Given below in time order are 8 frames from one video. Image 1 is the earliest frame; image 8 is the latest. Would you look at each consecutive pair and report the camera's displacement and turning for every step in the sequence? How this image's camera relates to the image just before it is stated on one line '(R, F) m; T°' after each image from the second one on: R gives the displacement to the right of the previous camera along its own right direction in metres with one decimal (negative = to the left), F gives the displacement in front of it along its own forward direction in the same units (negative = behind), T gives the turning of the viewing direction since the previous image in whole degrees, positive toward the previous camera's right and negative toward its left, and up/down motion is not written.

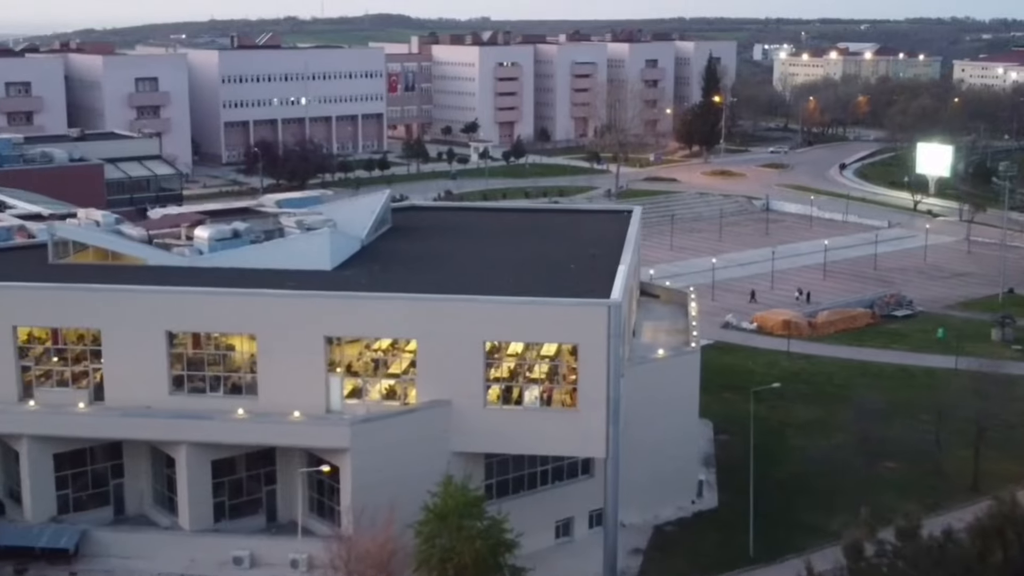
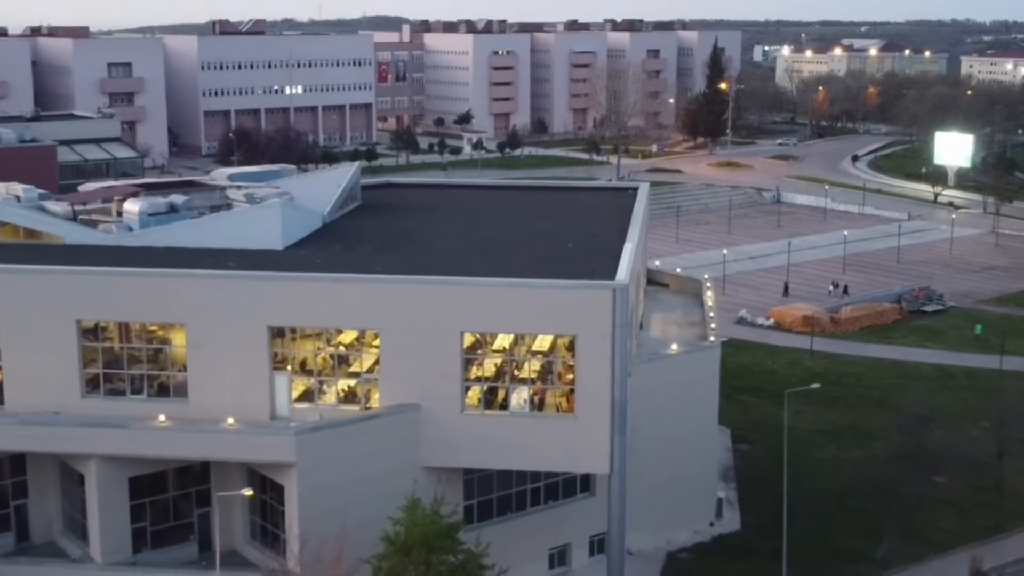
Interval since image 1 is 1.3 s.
(+0.2, +4.5) m; 0°
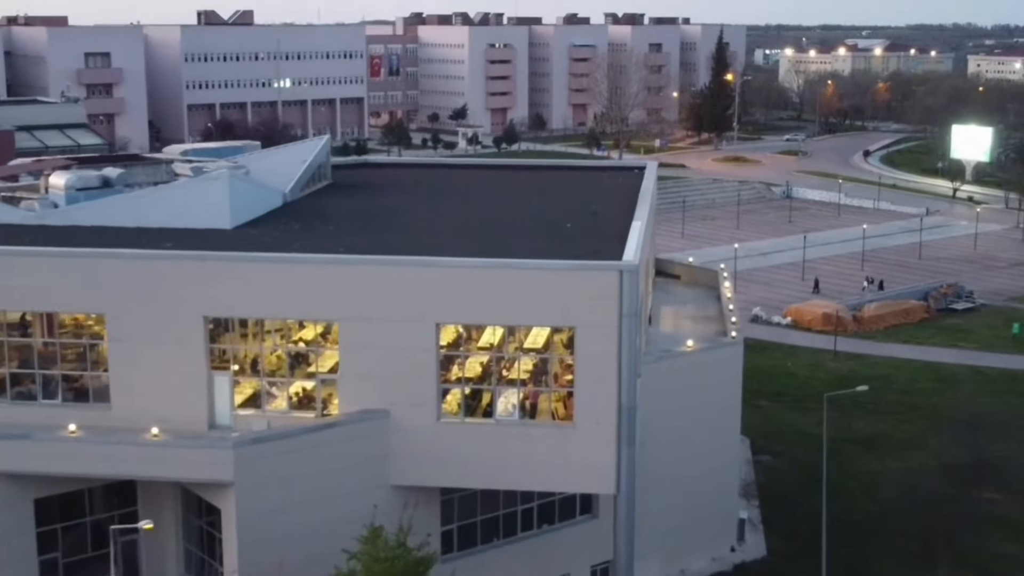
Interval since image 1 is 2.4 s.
(+0.2, +3.5) m; 0°
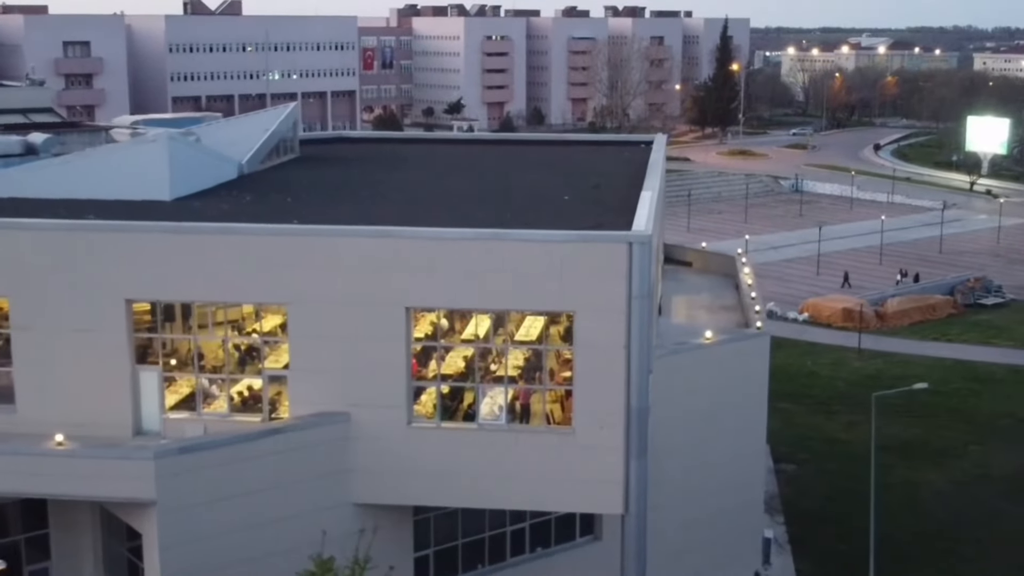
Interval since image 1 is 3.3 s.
(+0.1, +3.0) m; 0°
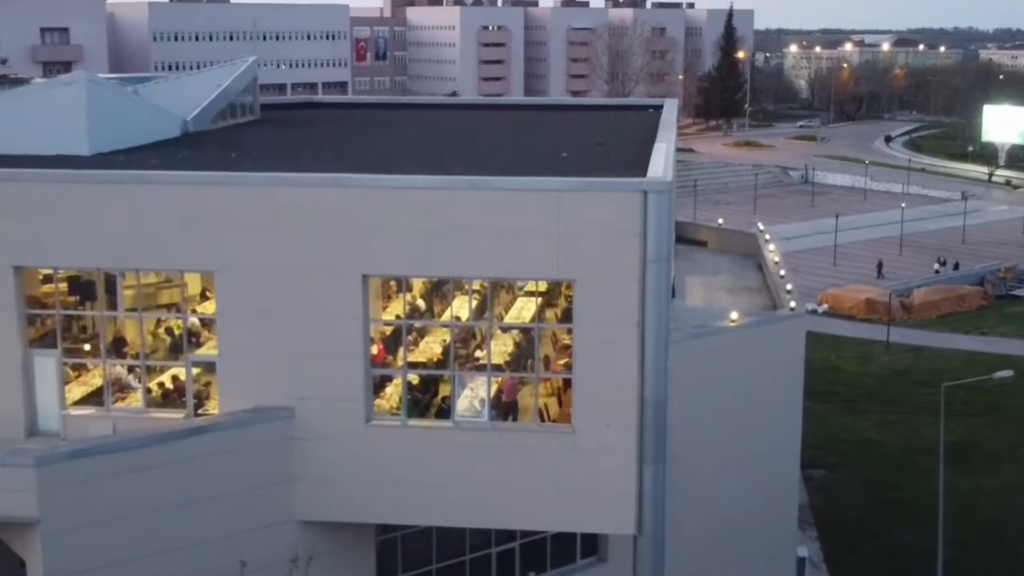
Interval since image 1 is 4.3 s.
(+0.1, +2.9) m; 0°
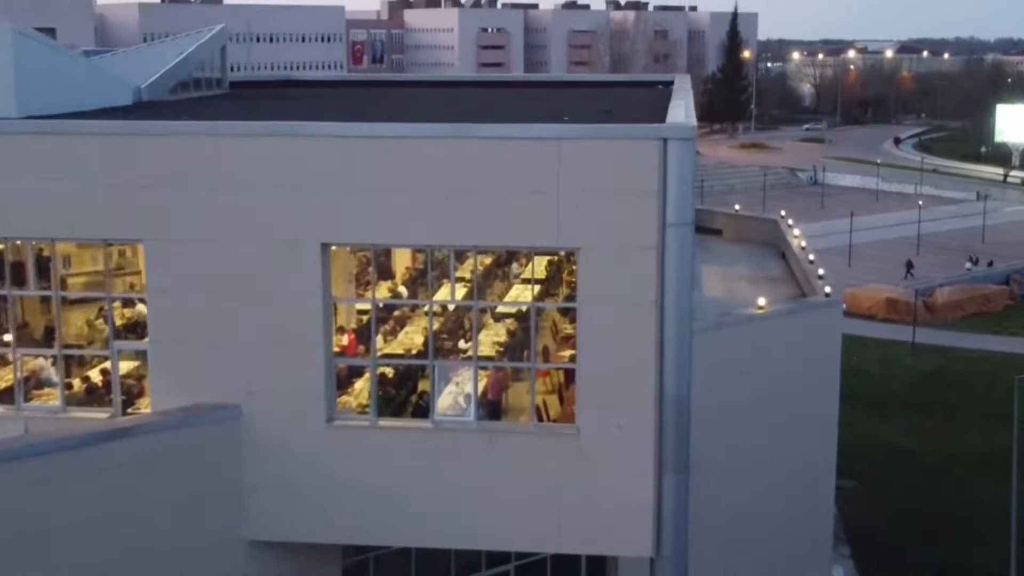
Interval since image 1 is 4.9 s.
(+0.1, +1.9) m; 0°
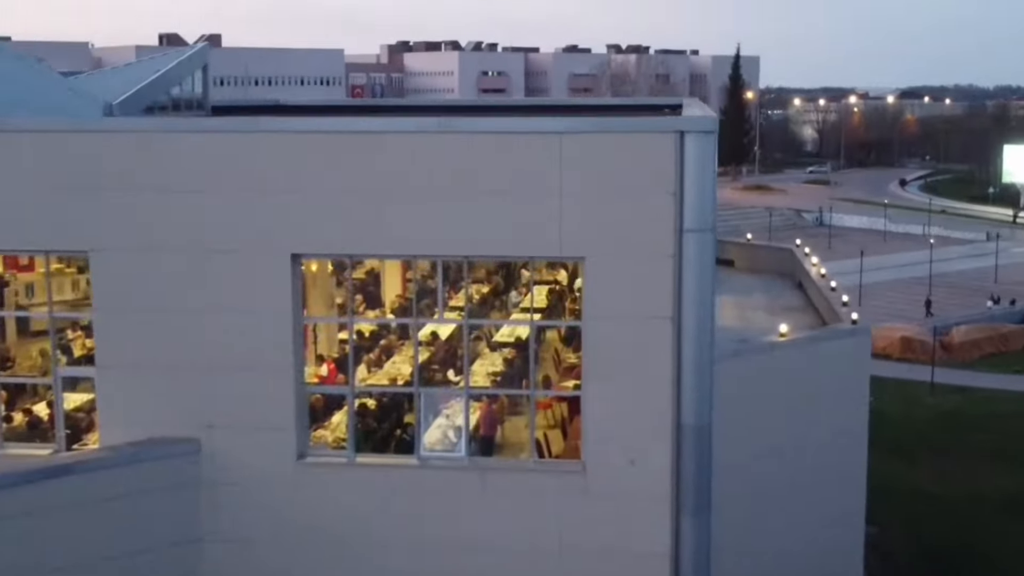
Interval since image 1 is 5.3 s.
(0.0, +1.1) m; 0°
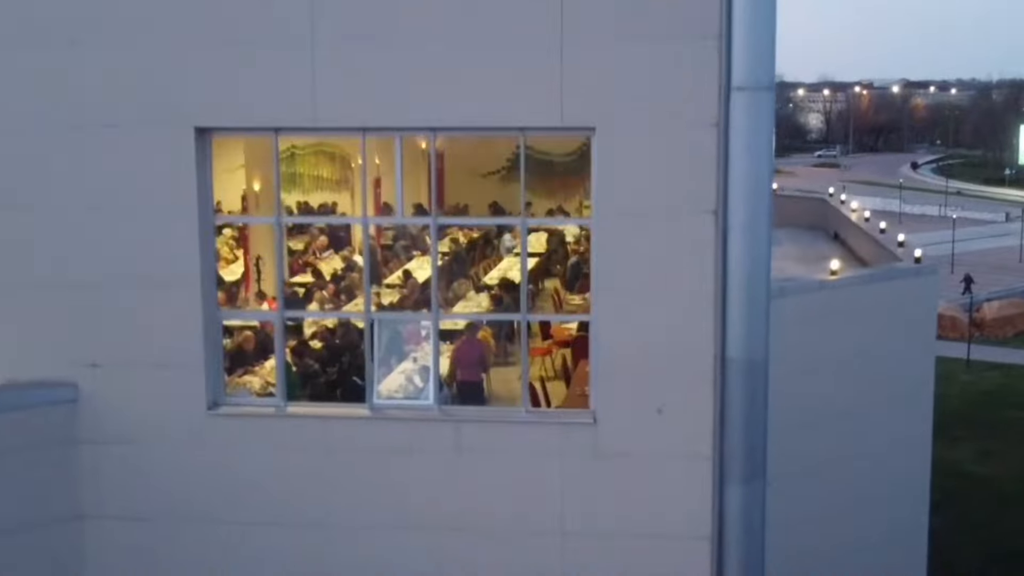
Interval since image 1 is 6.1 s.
(+0.1, +2.1) m; 0°
